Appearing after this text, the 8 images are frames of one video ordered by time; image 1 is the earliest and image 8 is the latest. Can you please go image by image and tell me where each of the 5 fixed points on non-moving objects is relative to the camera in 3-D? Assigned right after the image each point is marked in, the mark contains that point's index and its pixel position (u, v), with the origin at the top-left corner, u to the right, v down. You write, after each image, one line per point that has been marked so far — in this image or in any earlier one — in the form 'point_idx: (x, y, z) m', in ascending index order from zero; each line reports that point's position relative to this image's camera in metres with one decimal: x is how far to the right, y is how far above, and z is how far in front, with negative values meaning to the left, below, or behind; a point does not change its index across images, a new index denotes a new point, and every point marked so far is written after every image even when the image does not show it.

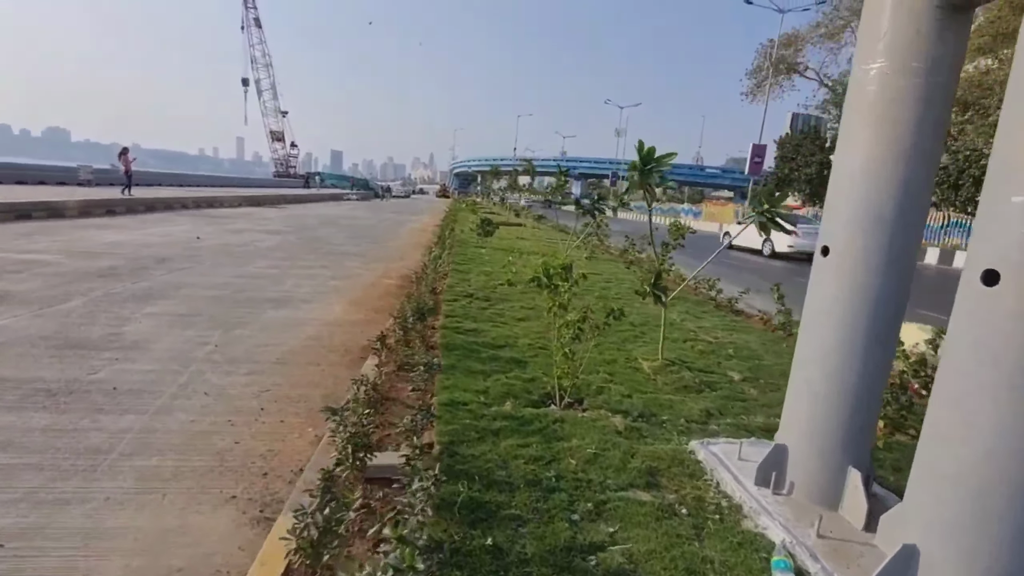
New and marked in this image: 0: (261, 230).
0: (-7.8, +1.7, +15.2) m
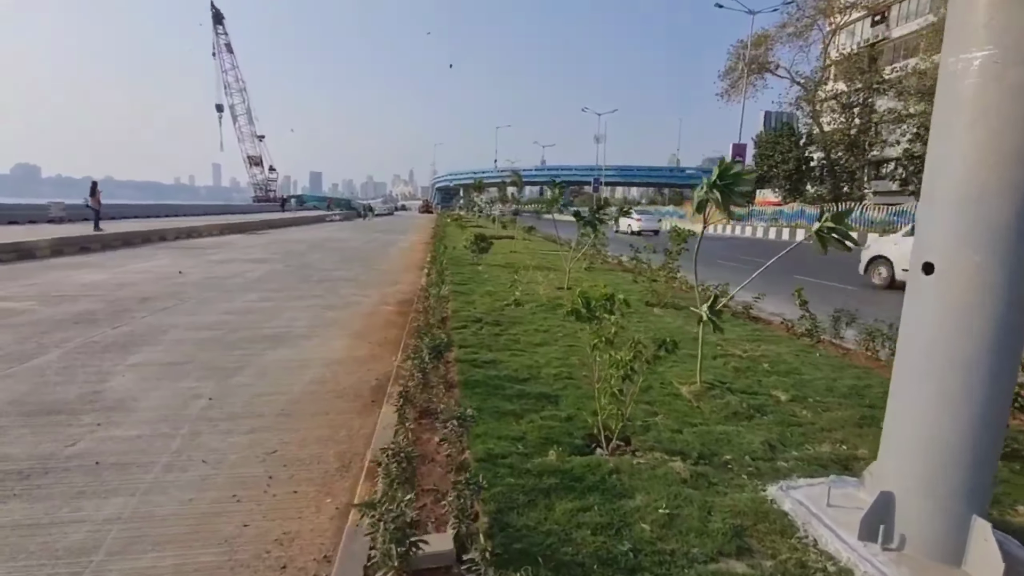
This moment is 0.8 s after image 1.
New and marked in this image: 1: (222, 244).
0: (-7.9, +0.8, +14.7) m
1: (-11.5, +1.7, +19.6) m
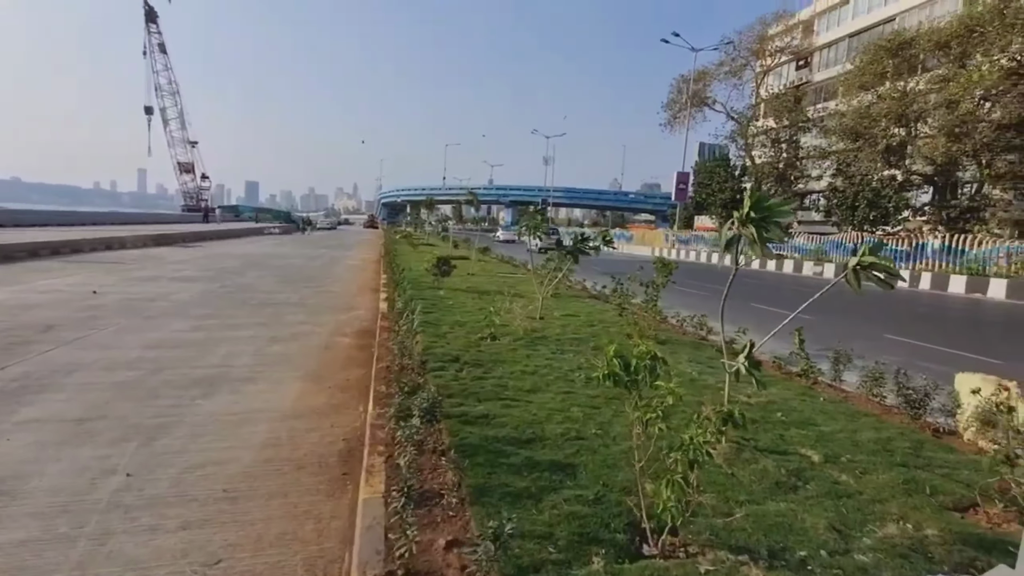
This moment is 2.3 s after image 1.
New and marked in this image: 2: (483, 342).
0: (-9.0, +0.3, +13.2) m
1: (-13.1, +1.0, +17.7) m
2: (-0.4, -0.7, +6.1) m
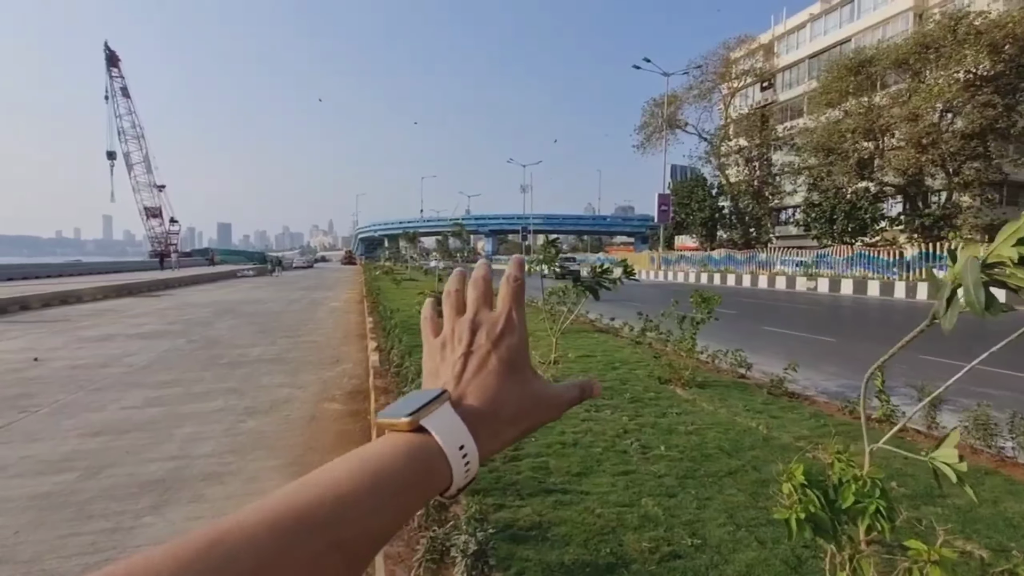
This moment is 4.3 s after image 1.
0: (-9.1, -1.1, +11.9) m
1: (-13.4, -0.8, +16.3) m
2: (-0.1, -1.2, +5.1) m
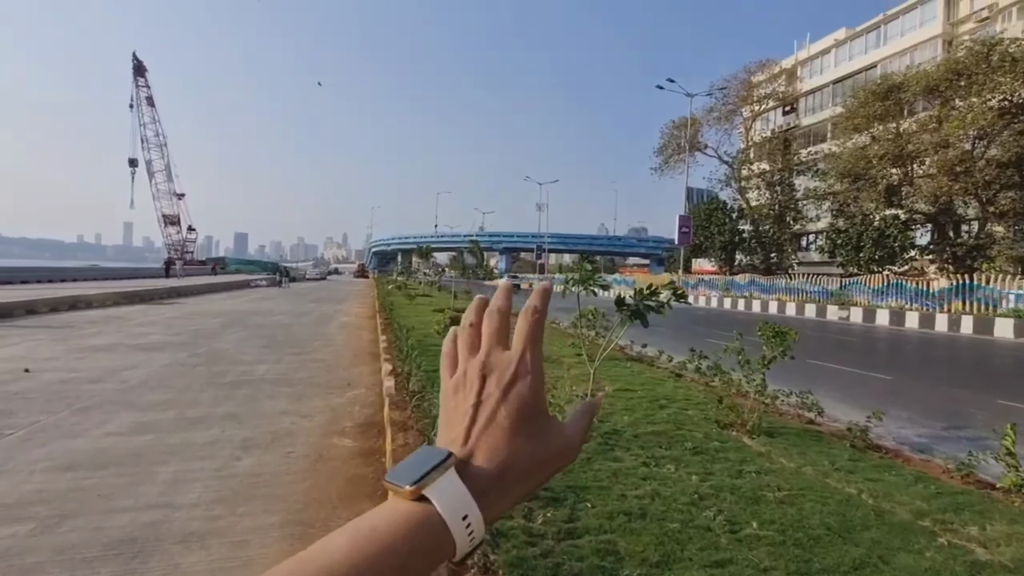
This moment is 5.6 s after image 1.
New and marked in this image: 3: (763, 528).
0: (-8.6, -1.3, +11.3) m
1: (-12.8, -1.0, +15.7) m
2: (+0.3, -1.4, +4.3) m
3: (+1.6, -1.5, +3.2) m
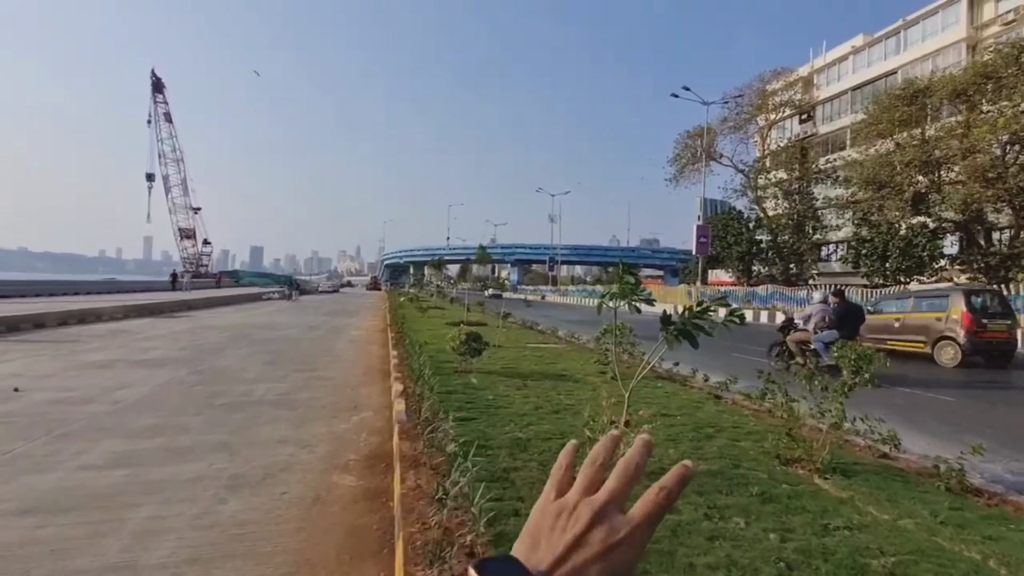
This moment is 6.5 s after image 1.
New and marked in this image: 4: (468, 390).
0: (-8.2, -1.6, +10.7) m
1: (-12.3, -1.5, +15.3) m
2: (+0.5, -1.5, +3.6) m
3: (+1.8, -1.6, +2.4) m
4: (-0.6, -1.4, +7.0) m
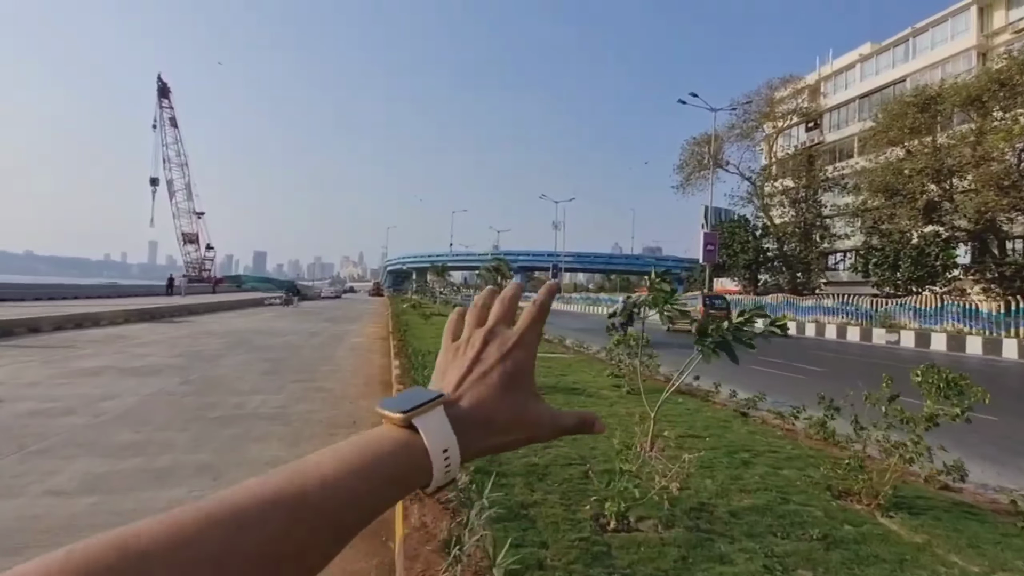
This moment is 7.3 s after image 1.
0: (-8.0, -1.7, +10.3) m
1: (-12.1, -1.6, +14.9) m
2: (+0.6, -1.5, +3.1) m
3: (+1.9, -1.6, +1.9) m
4: (-0.5, -1.5, +6.4) m
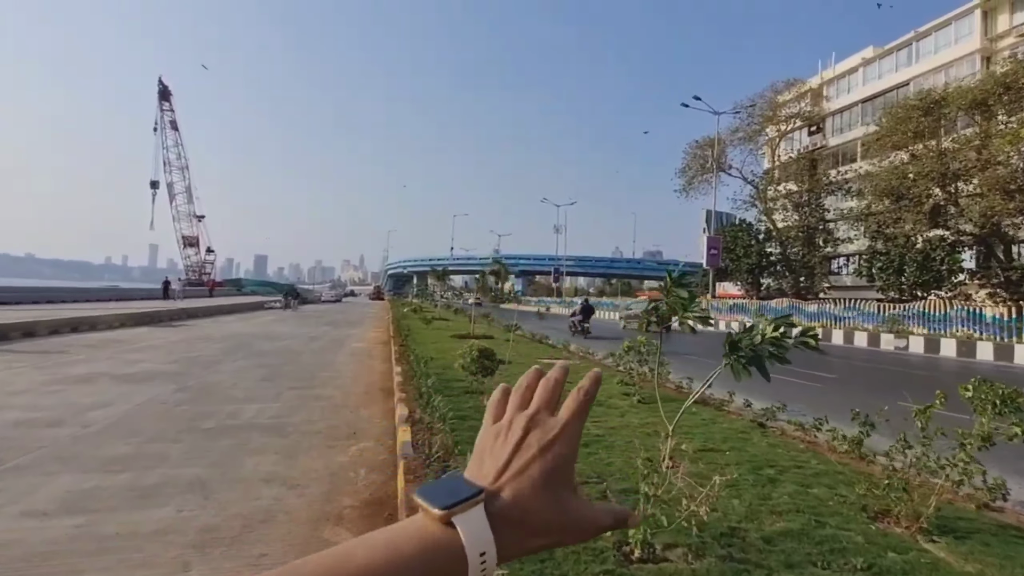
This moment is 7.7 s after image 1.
0: (-7.9, -1.8, +10.0) m
1: (-12.0, -1.7, +14.6) m
2: (+0.7, -1.6, +2.8) m
3: (+2.0, -1.7, +1.6) m
4: (-0.4, -1.6, +6.2) m
